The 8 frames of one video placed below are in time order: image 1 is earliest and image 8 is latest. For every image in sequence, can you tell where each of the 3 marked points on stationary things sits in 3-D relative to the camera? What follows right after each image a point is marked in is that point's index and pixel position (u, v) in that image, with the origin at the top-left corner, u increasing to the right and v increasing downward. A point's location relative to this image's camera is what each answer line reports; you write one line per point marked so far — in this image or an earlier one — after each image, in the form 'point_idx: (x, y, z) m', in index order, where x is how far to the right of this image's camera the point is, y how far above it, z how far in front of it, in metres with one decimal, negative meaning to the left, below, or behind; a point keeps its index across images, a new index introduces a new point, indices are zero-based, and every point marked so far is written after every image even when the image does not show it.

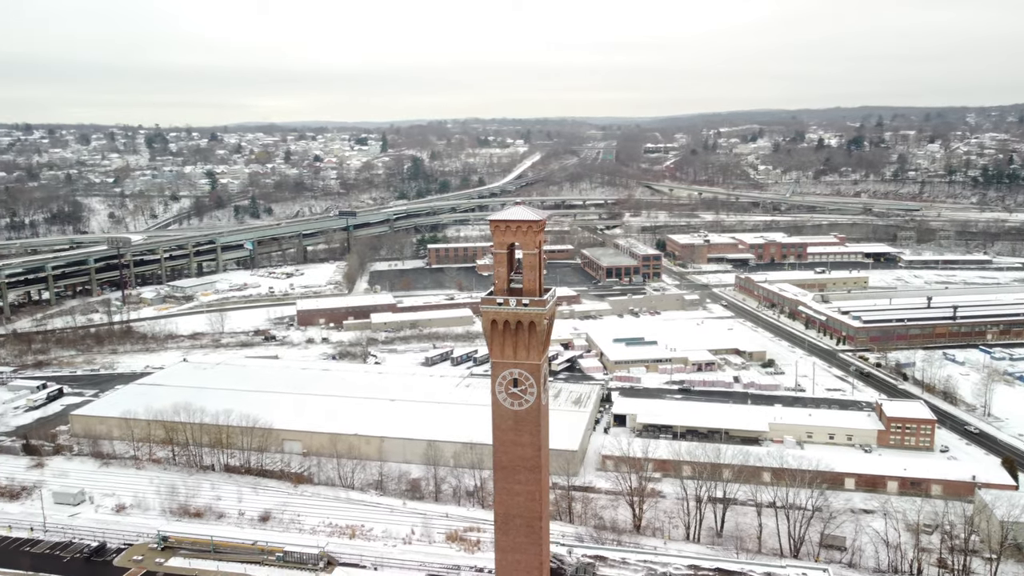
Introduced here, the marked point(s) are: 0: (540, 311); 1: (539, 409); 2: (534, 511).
0: (+0.5, -0.4, +15.3) m
1: (+0.5, -2.4, +16.0) m
2: (+0.4, -4.5, +16.3) m
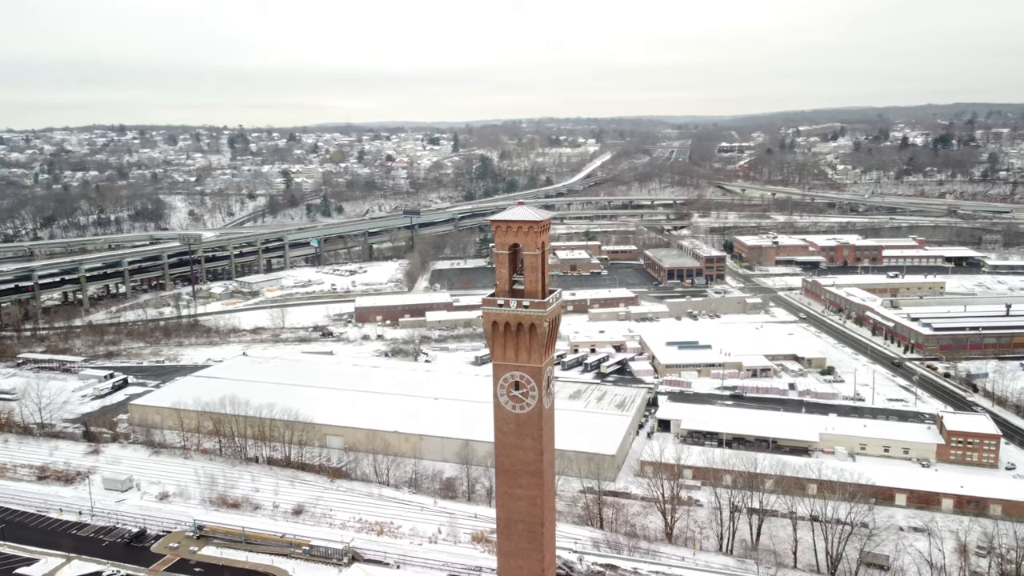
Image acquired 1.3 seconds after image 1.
0: (+0.5, -0.5, +15.0) m
1: (+0.6, -2.4, +15.7) m
2: (+0.5, -4.5, +16.0) m
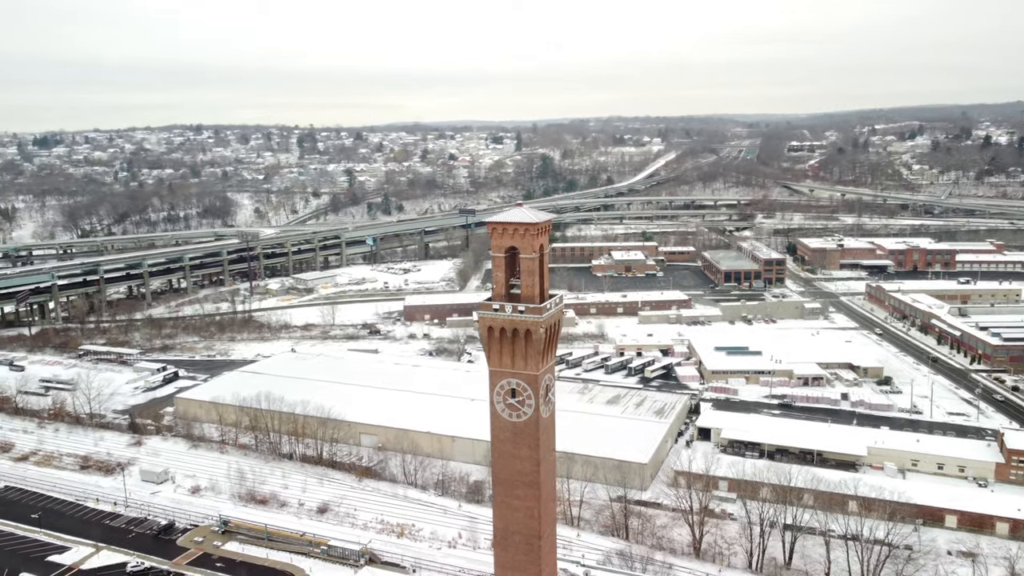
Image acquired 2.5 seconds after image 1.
0: (+0.4, -0.6, +14.5) m
1: (+0.5, -2.5, +15.1) m
2: (+0.4, -4.6, +15.5) m
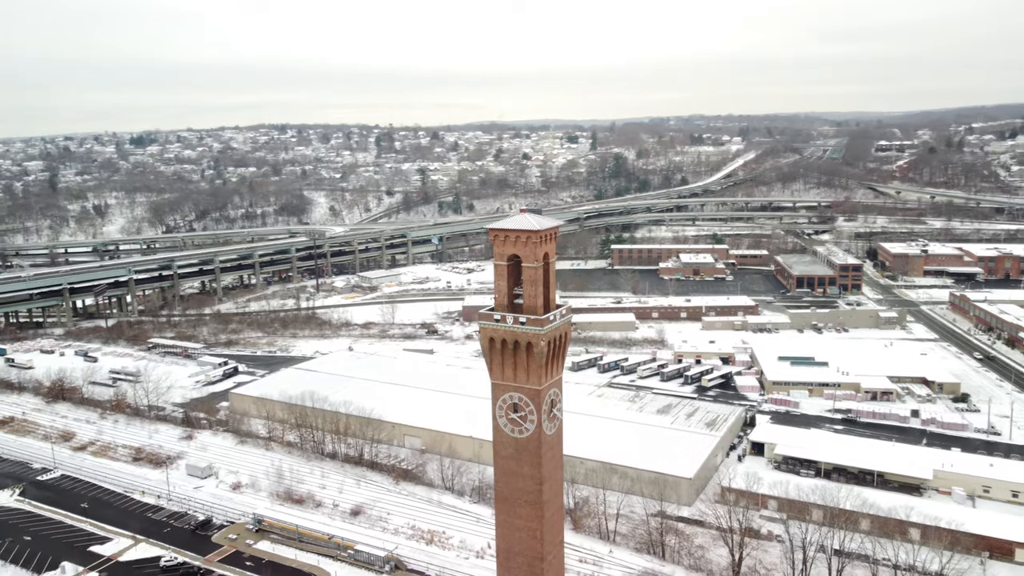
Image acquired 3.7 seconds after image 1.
0: (+0.4, -0.7, +13.8) m
1: (+0.5, -2.7, +14.4) m
2: (+0.4, -4.8, +14.8) m
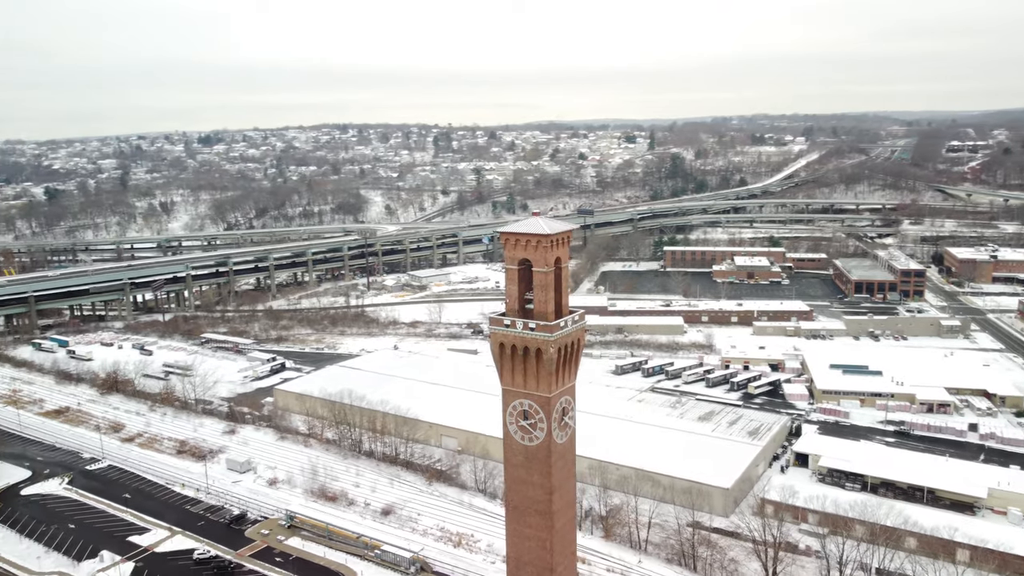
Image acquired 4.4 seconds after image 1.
0: (+0.6, -0.8, +13.5) m
1: (+0.7, -2.8, +14.1) m
2: (+0.6, -4.9, +14.5) m
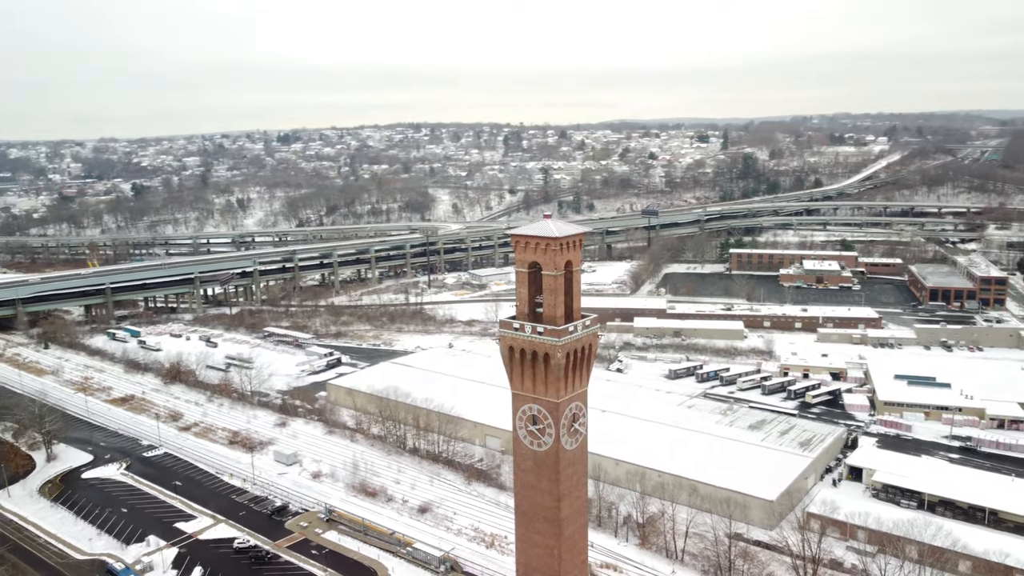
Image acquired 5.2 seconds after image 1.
0: (+0.7, -0.9, +13.3) m
1: (+0.8, -2.8, +13.9) m
2: (+0.7, -4.9, +14.3) m
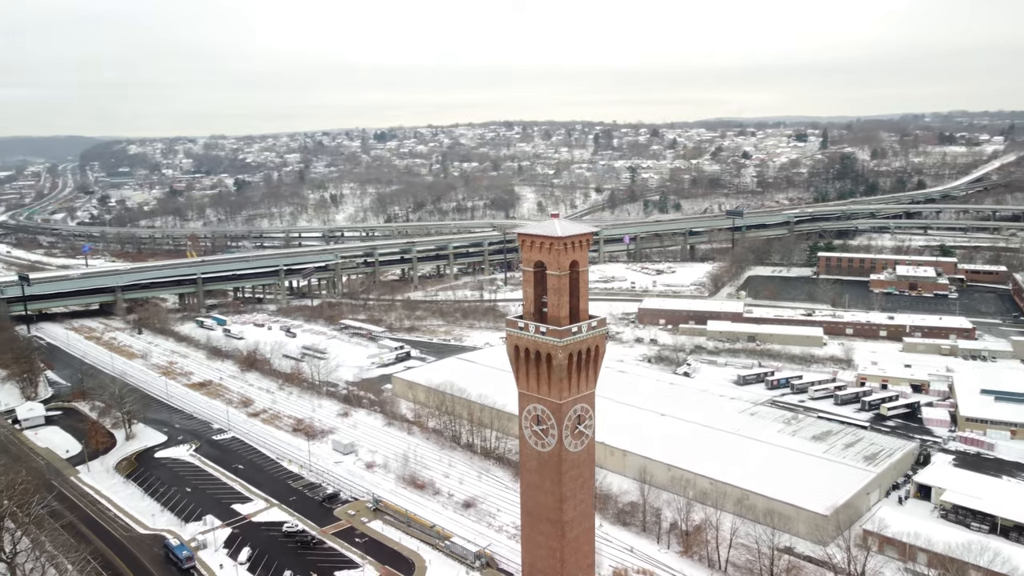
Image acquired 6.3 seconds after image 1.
0: (+0.7, -0.9, +13.2) m
1: (+0.8, -2.8, +13.8) m
2: (+0.7, -4.9, +14.2) m
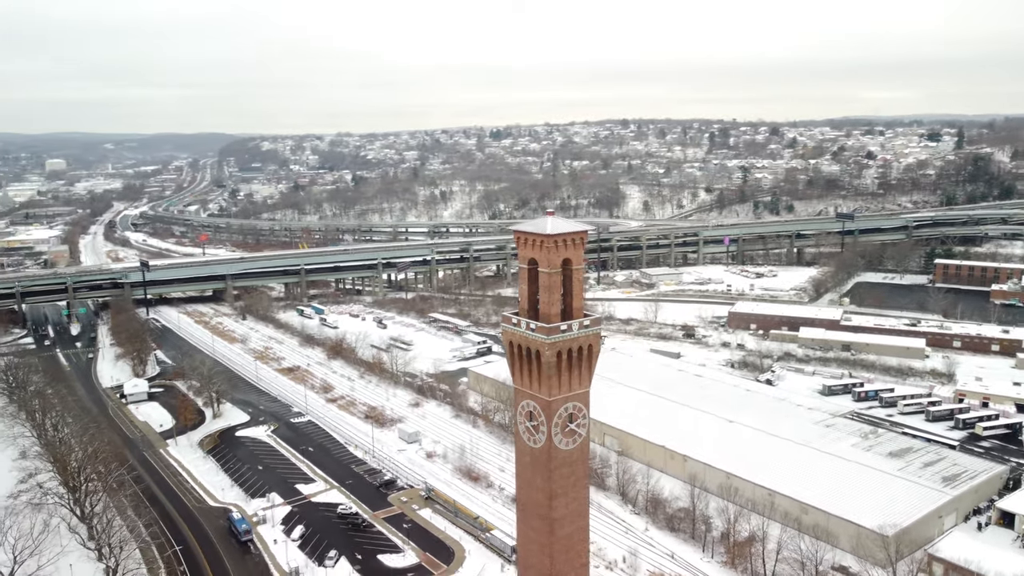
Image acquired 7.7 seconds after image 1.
0: (+0.5, -0.8, +13.2) m
1: (+0.7, -2.8, +13.8) m
2: (+0.6, -4.9, +14.3) m
